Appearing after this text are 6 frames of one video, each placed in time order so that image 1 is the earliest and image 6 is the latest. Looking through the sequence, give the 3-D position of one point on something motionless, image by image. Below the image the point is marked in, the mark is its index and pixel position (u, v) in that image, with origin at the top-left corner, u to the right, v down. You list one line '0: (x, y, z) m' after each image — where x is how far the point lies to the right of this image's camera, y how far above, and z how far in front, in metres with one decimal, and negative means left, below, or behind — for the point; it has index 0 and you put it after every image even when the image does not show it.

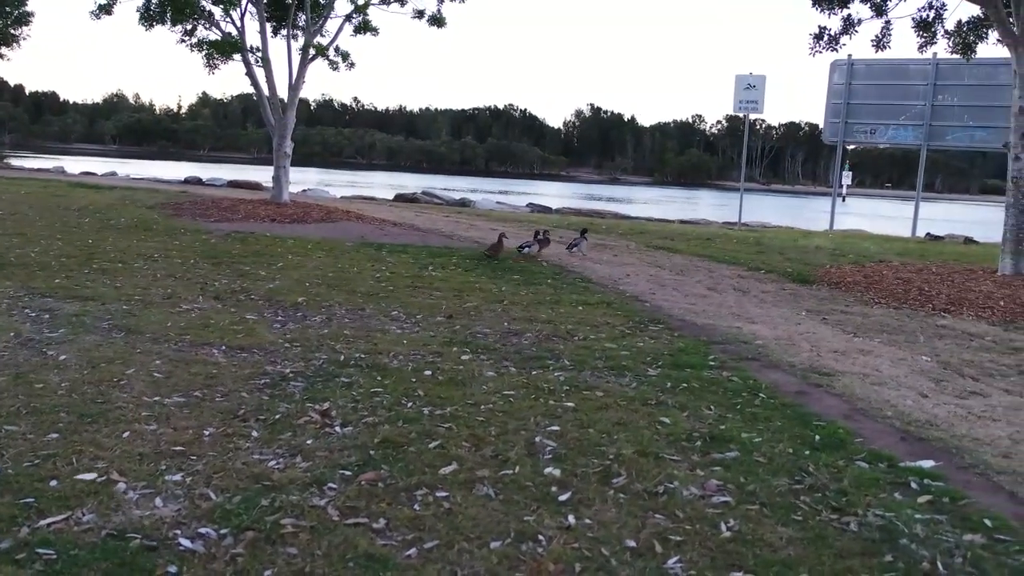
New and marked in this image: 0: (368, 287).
0: (-1.7, 0.0, +10.6) m
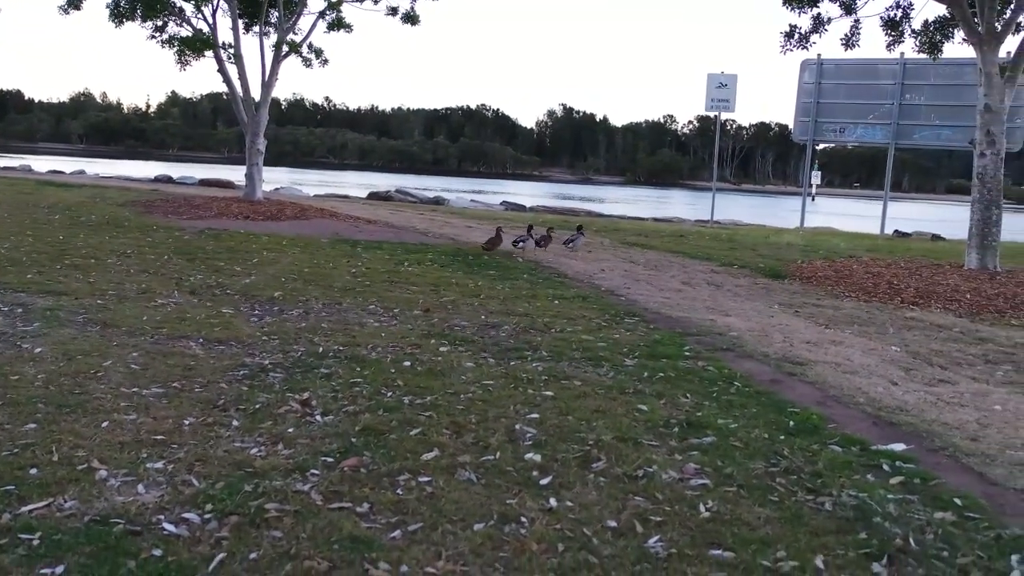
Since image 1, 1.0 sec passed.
0: (-2.0, +0.1, +10.6) m
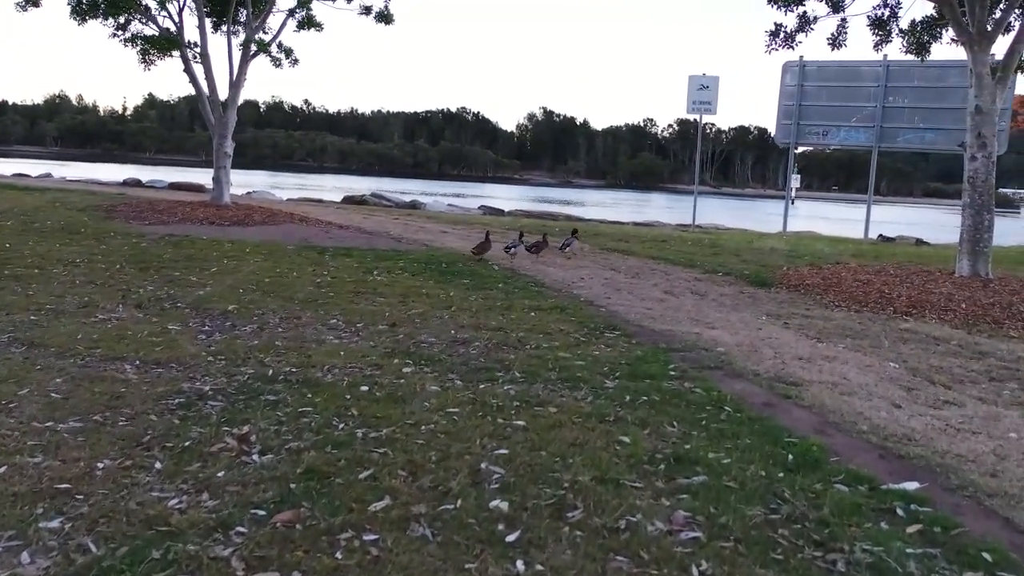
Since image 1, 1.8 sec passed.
0: (-2.3, -0.1, +10.0) m
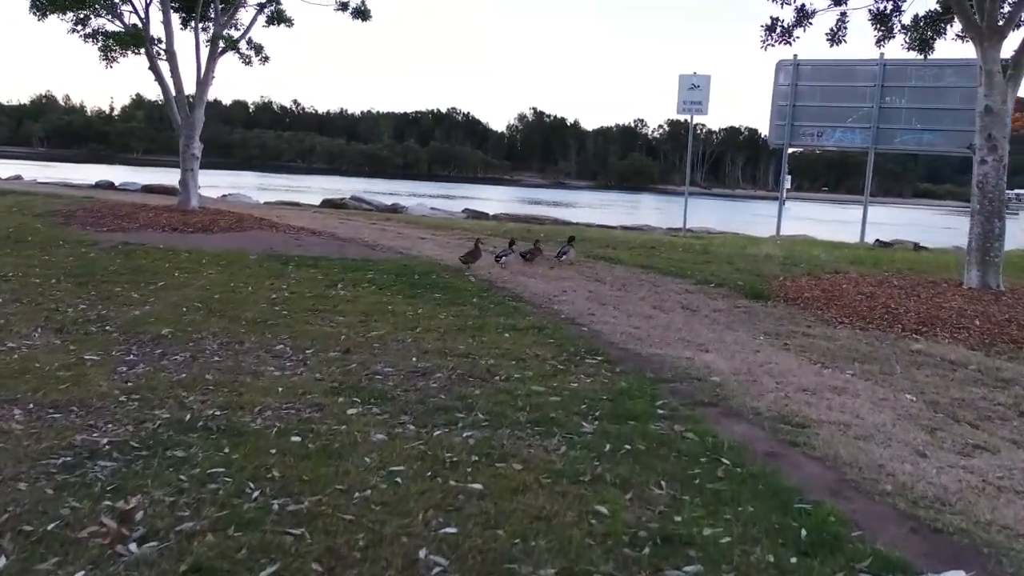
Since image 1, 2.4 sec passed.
0: (-2.6, -0.2, +9.0) m
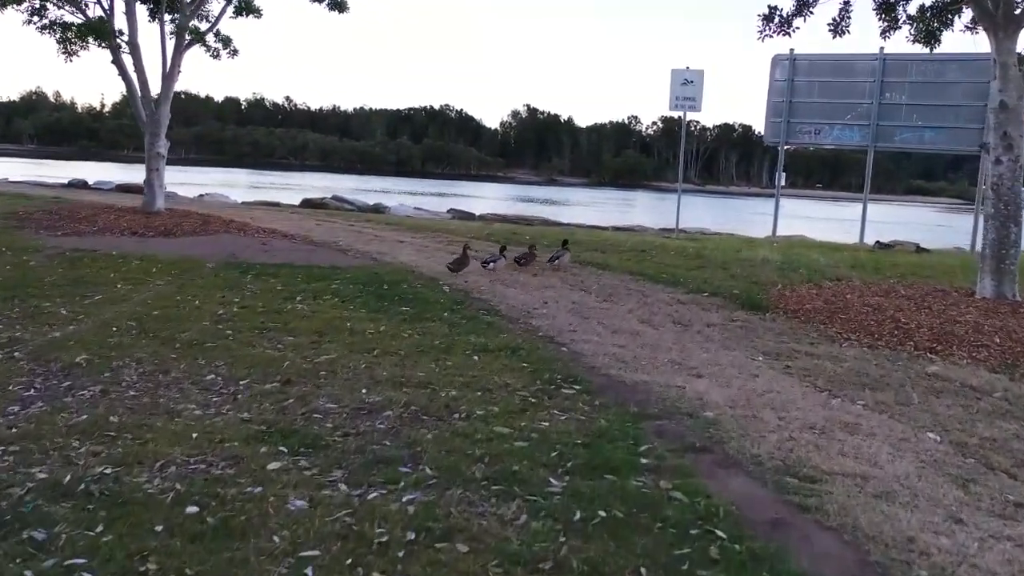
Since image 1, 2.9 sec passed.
0: (-2.8, -0.4, +8.0) m
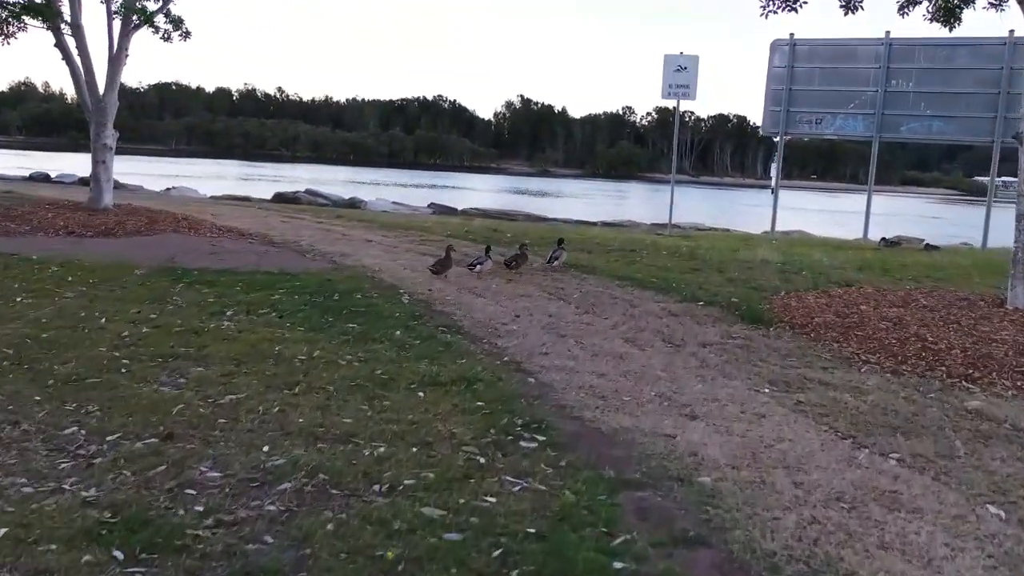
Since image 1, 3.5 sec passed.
0: (-3.2, -0.6, +6.6) m
